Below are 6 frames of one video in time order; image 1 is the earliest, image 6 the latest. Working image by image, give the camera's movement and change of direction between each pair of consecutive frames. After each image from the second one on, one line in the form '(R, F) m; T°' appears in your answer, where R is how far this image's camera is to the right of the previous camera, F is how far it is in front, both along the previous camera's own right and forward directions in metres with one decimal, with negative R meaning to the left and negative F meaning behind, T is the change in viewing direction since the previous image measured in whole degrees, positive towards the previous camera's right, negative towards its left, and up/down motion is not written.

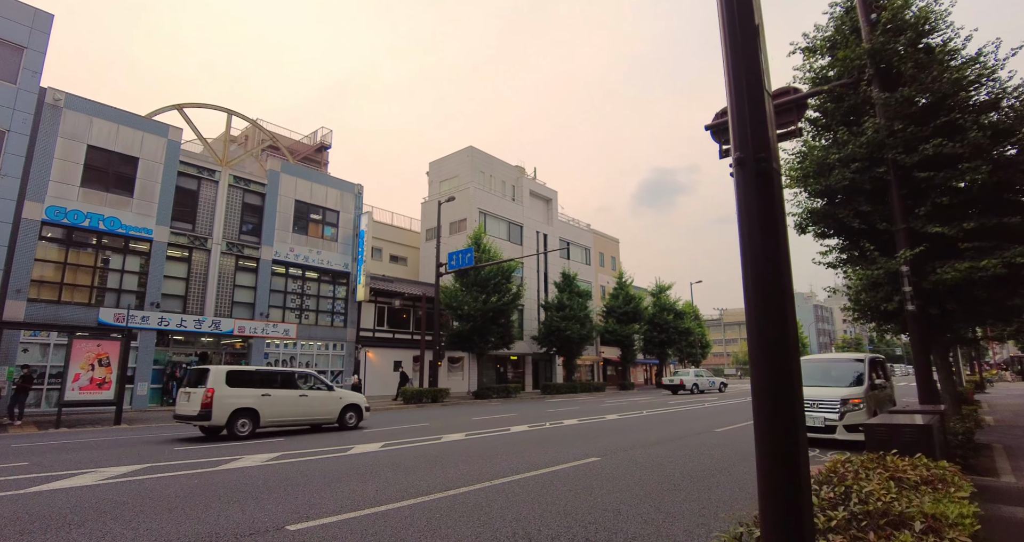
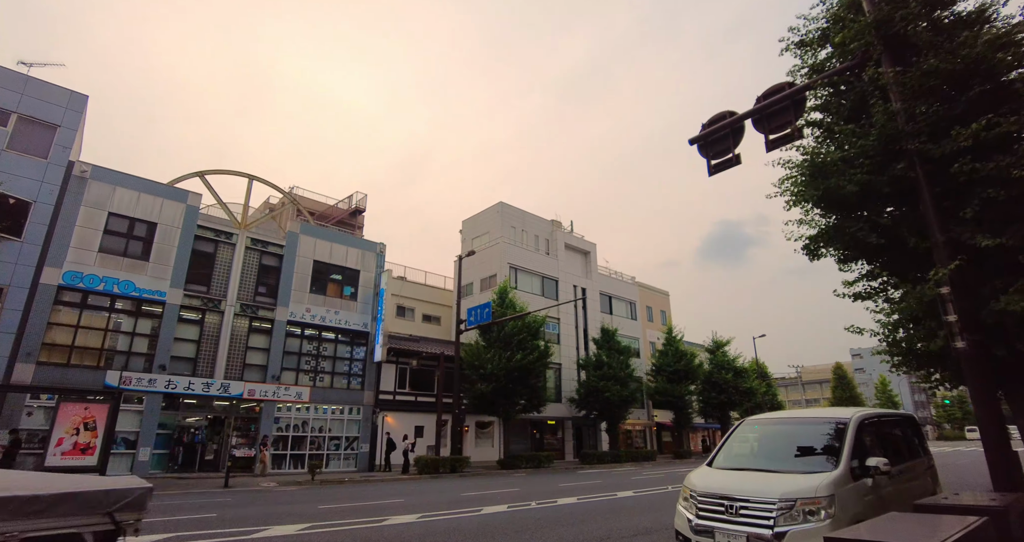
(+2.1, +1.8) m; -7°
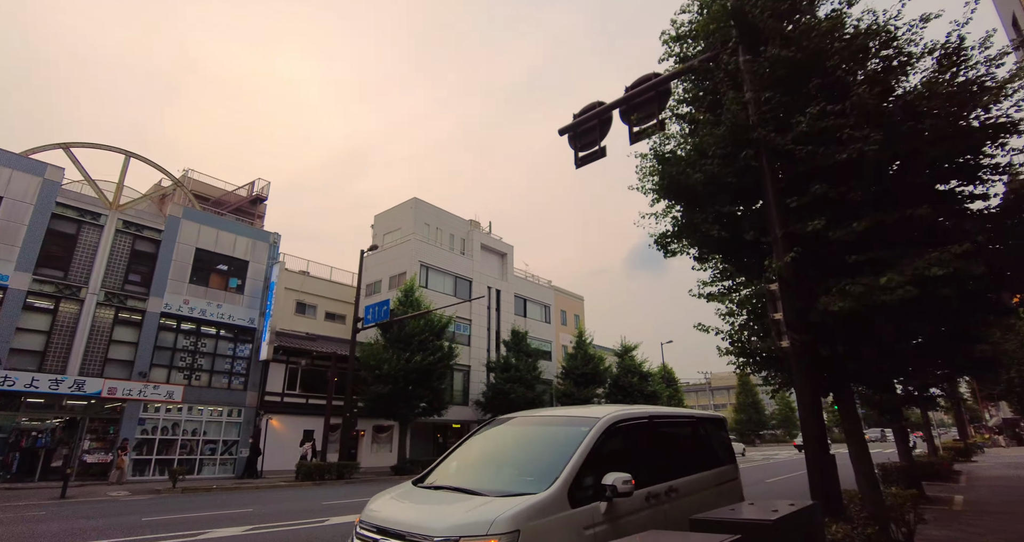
(+1.4, +0.6) m; +7°
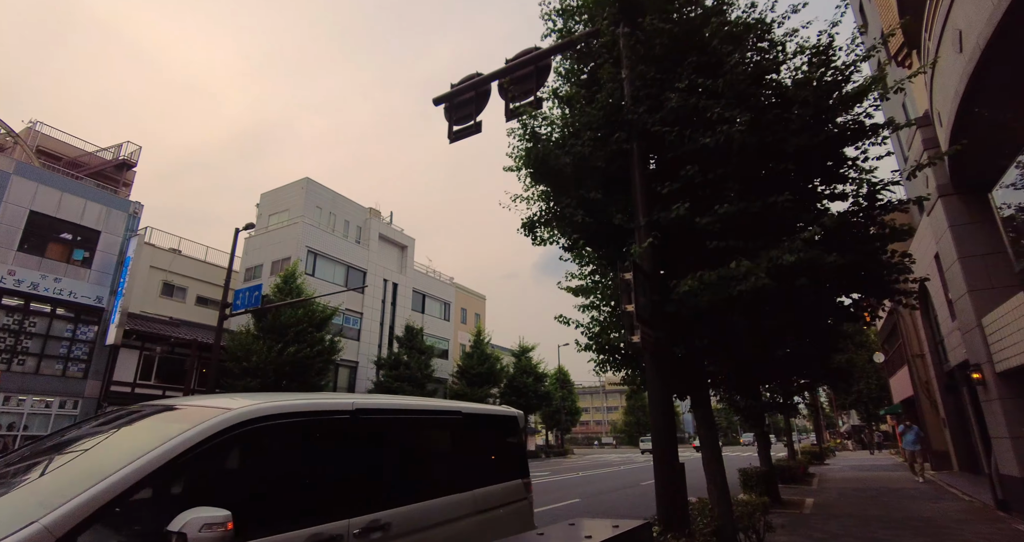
(+0.9, +0.8) m; +9°
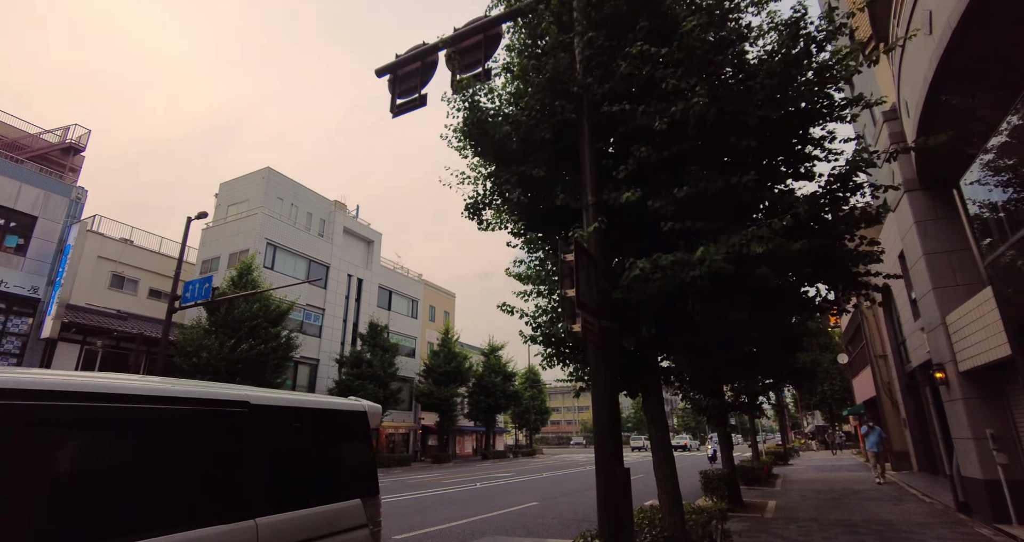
(+0.4, +0.6) m; +3°
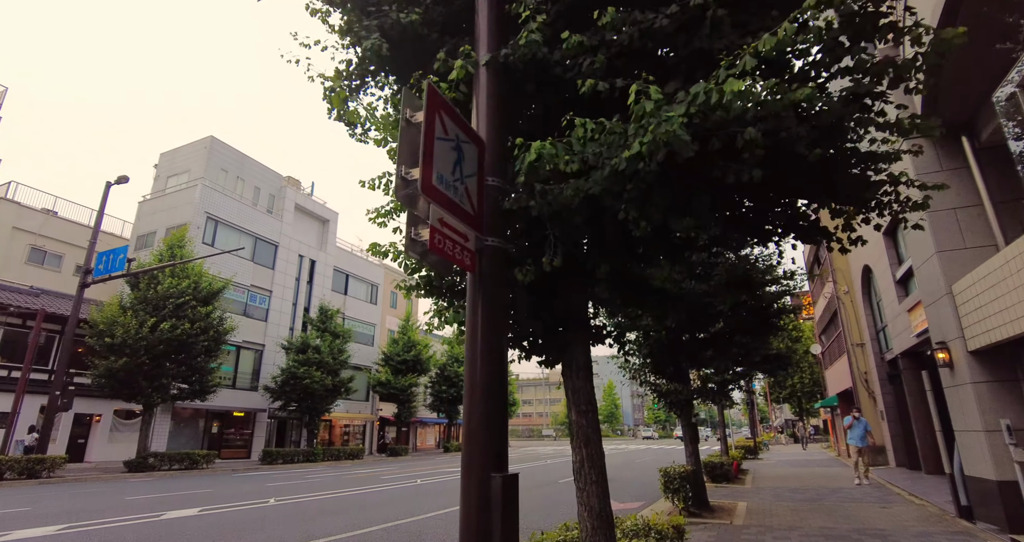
(+0.8, +1.7) m; +2°
